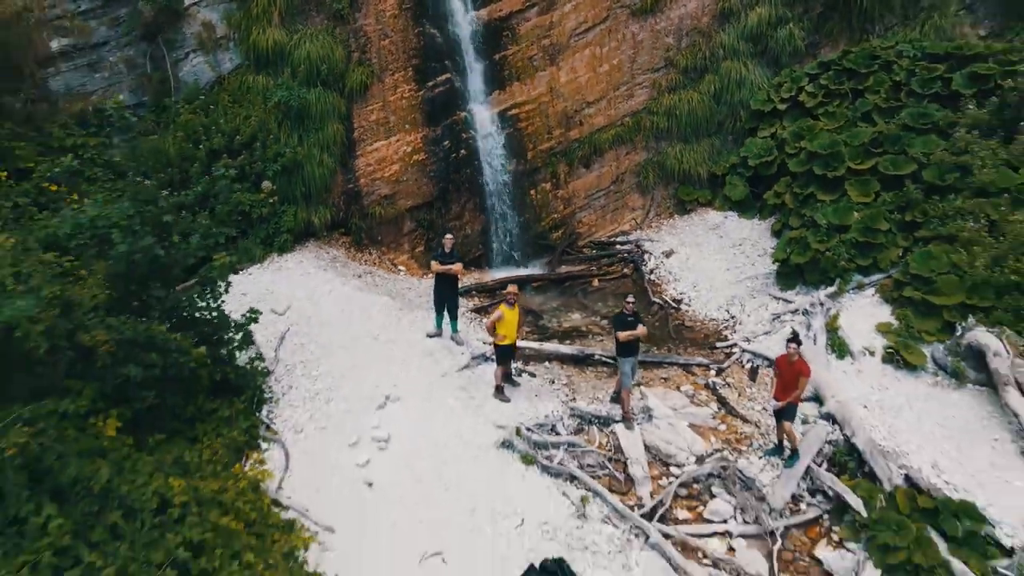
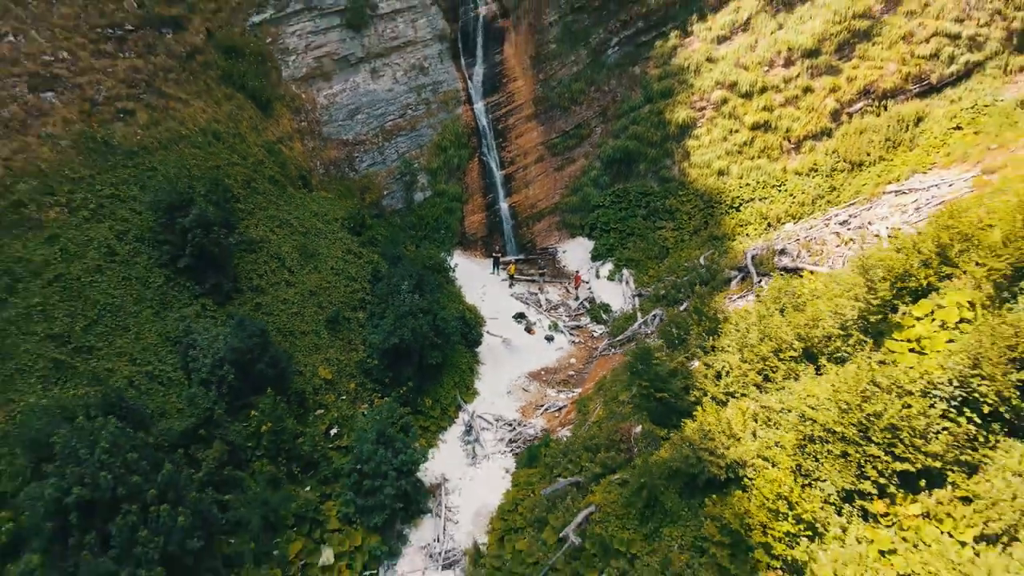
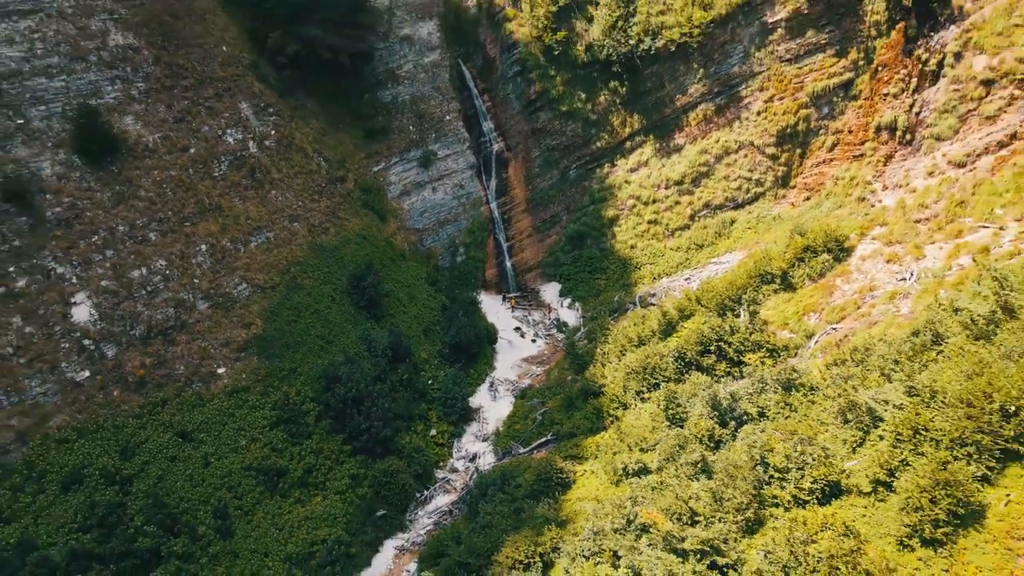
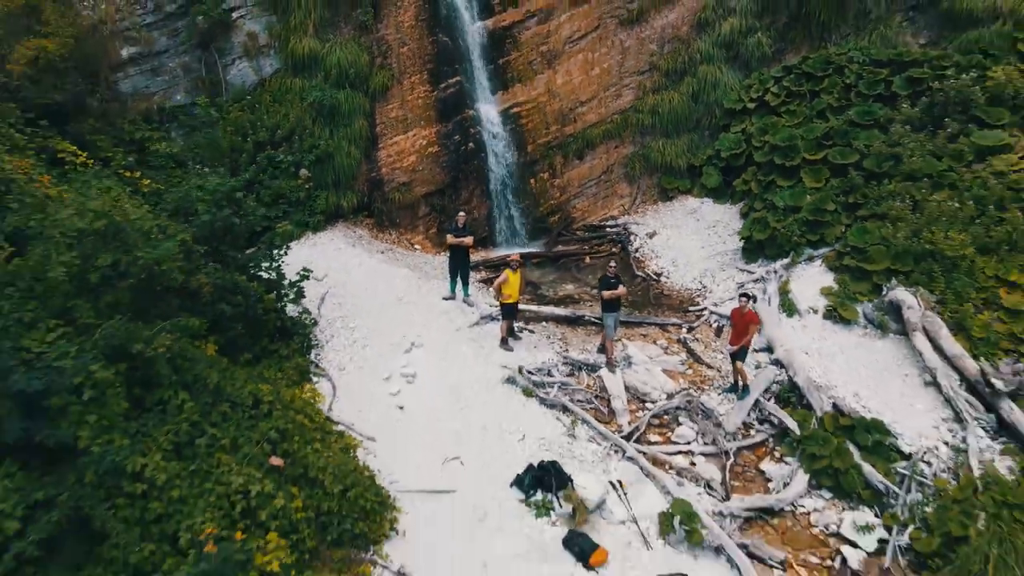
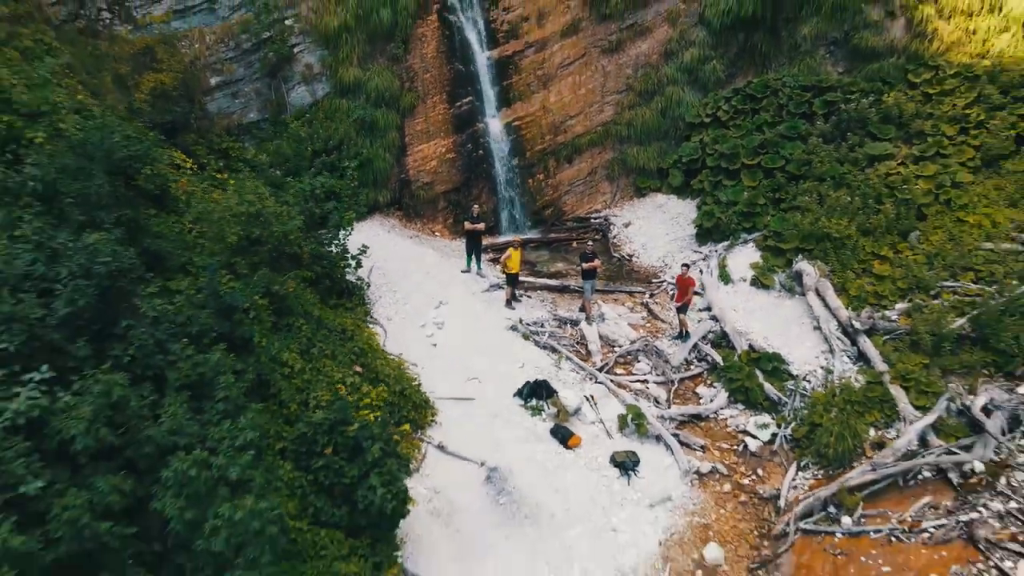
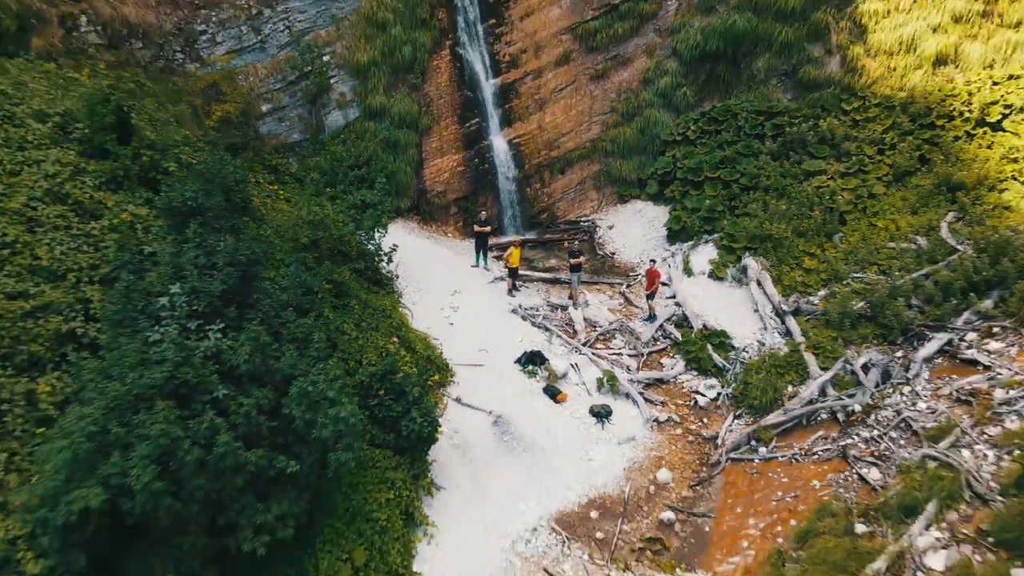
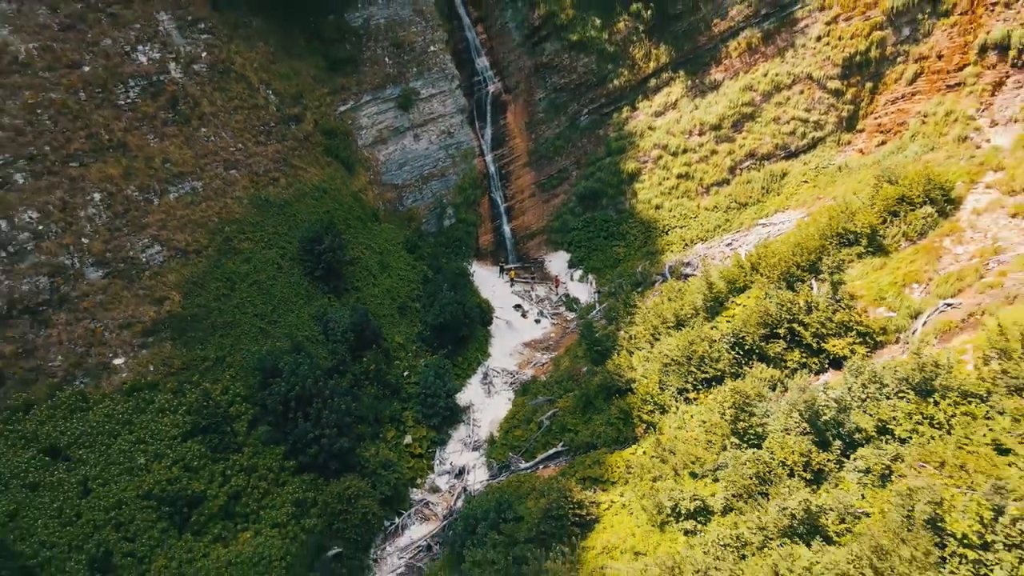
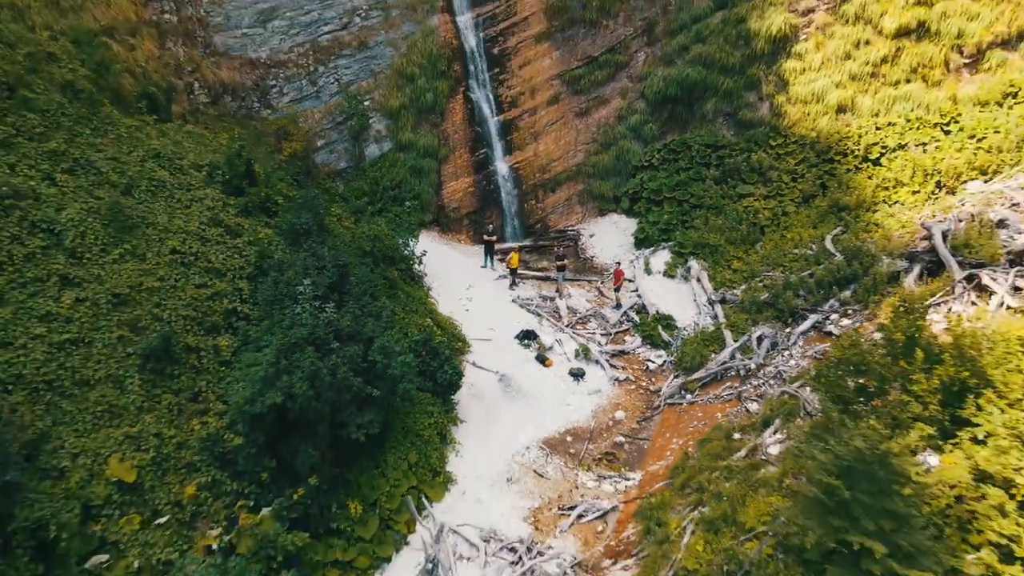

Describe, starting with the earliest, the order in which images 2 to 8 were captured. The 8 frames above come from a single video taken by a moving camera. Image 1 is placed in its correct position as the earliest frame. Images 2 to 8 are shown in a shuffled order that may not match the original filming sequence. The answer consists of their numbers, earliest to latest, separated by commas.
4, 5, 6, 8, 2, 7, 3
